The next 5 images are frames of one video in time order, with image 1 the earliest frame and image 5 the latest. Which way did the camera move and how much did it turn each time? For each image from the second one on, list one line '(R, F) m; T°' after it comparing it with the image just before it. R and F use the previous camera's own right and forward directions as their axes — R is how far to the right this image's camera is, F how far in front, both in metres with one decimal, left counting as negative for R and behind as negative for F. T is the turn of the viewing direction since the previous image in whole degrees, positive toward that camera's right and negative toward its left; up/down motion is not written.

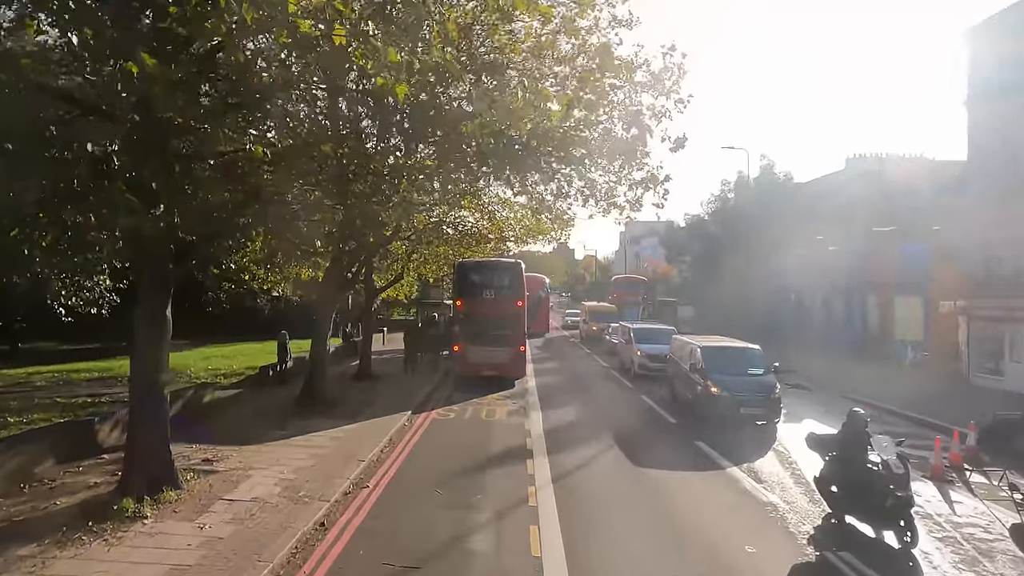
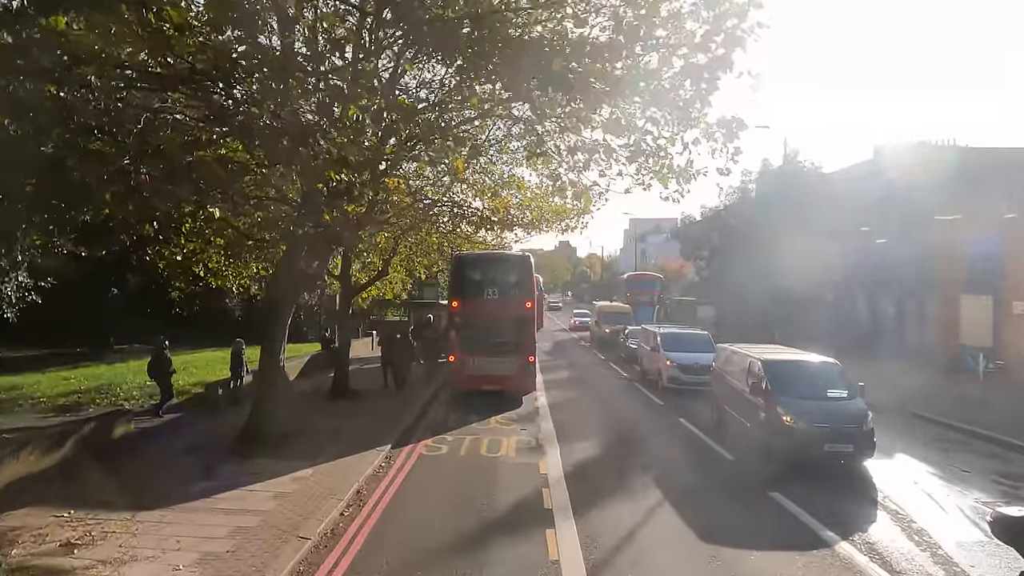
(-0.1, +4.0) m; 0°
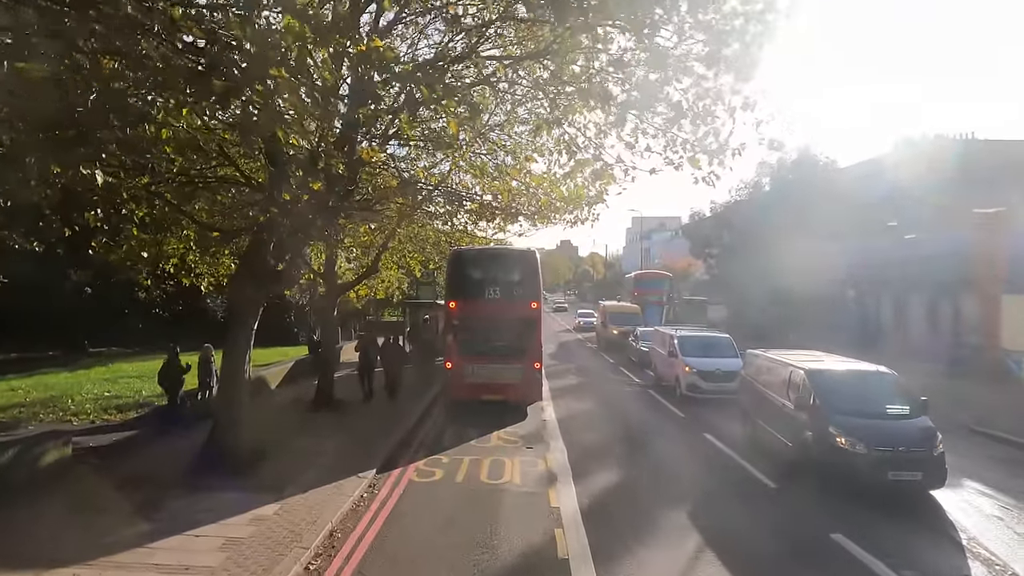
(-0.1, +2.0) m; 0°
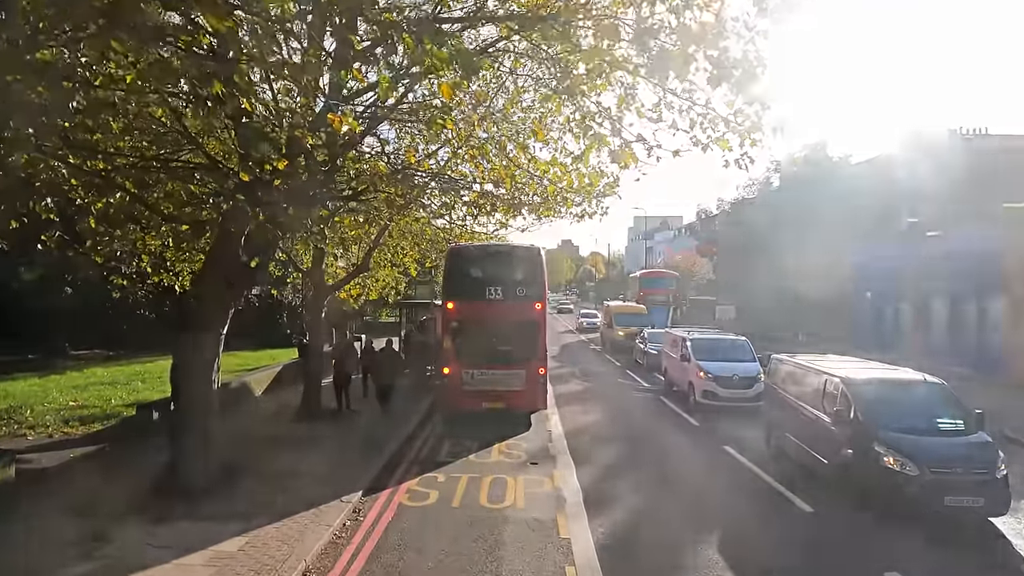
(0.0, +1.3) m; 0°
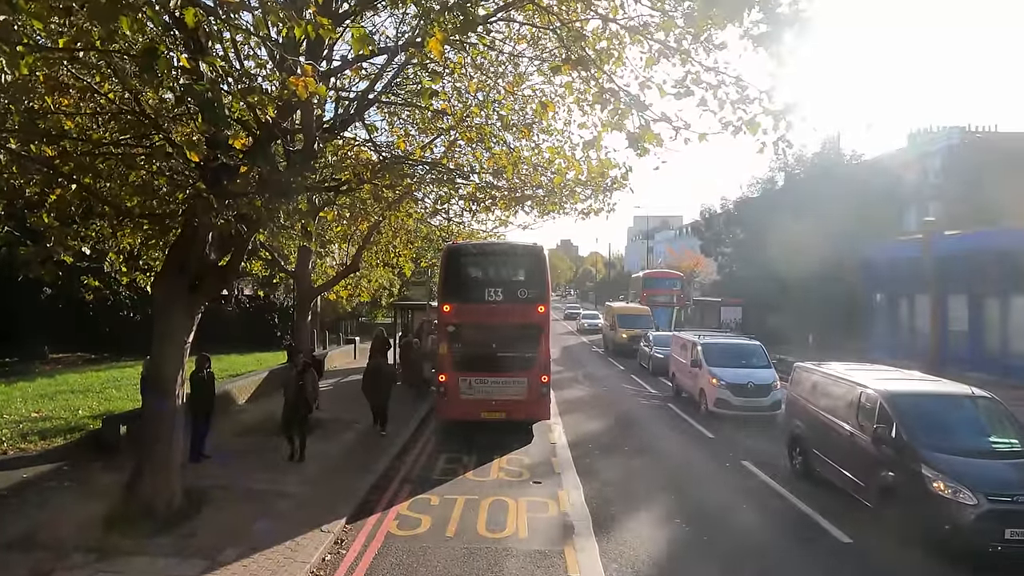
(0.0, +1.1) m; 0°
